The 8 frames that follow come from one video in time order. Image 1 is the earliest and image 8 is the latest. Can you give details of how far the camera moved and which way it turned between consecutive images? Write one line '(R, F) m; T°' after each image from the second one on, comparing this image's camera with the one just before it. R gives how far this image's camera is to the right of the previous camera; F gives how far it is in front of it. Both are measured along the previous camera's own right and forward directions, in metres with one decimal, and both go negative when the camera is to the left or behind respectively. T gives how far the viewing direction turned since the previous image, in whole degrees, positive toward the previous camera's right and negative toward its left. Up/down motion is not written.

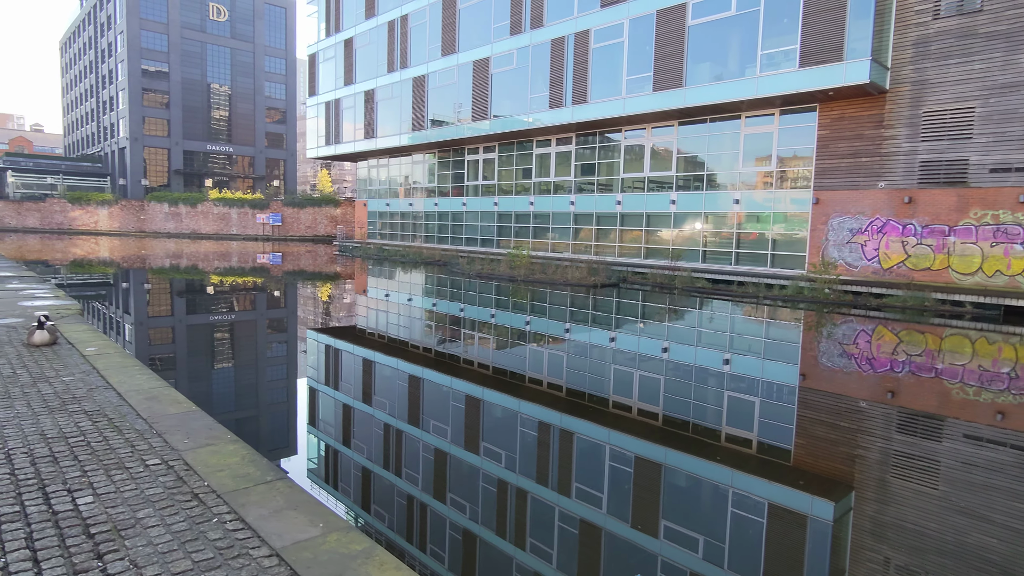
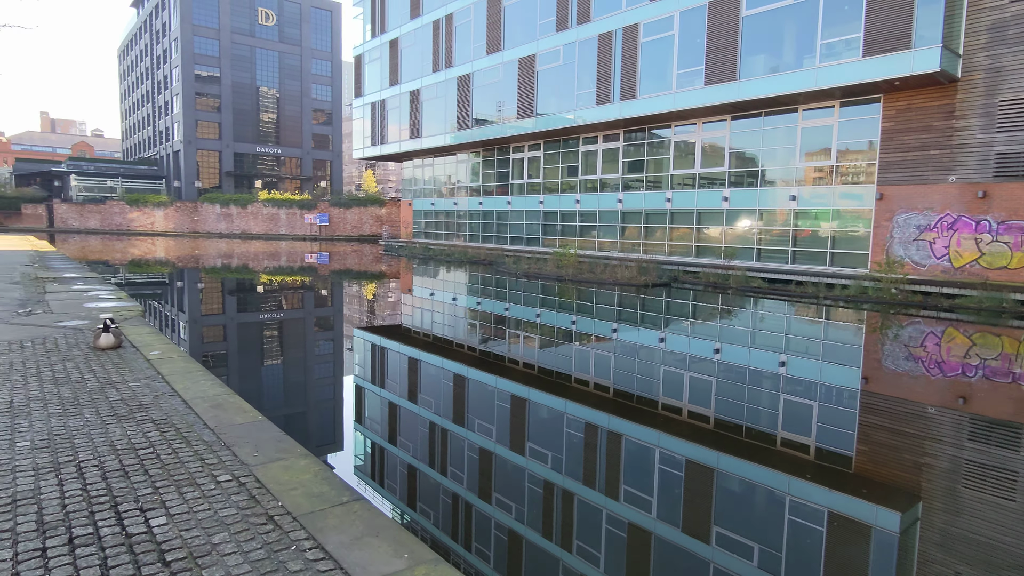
(-0.2, +0.2) m; -4°
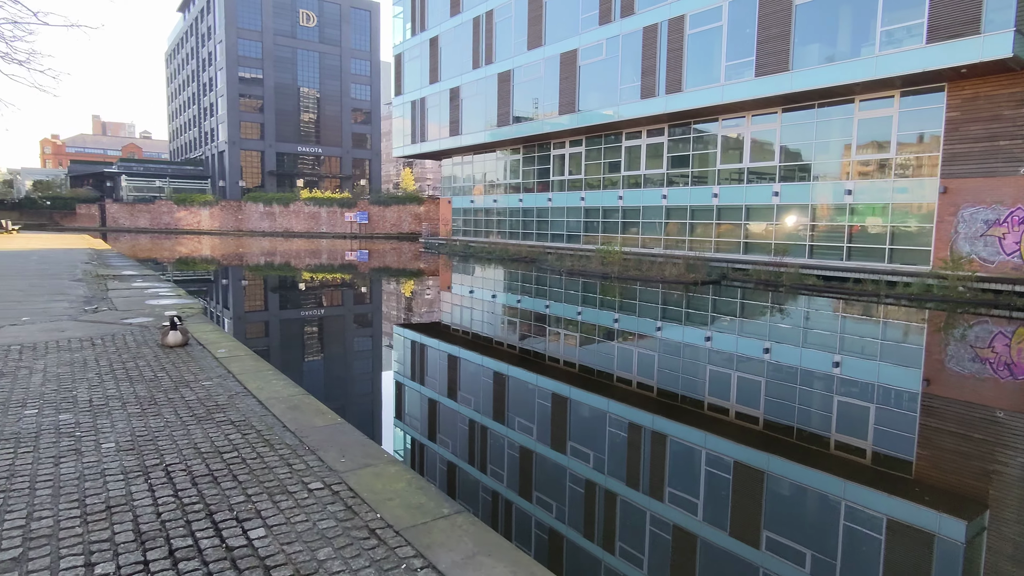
(-0.2, +0.1) m; -3°
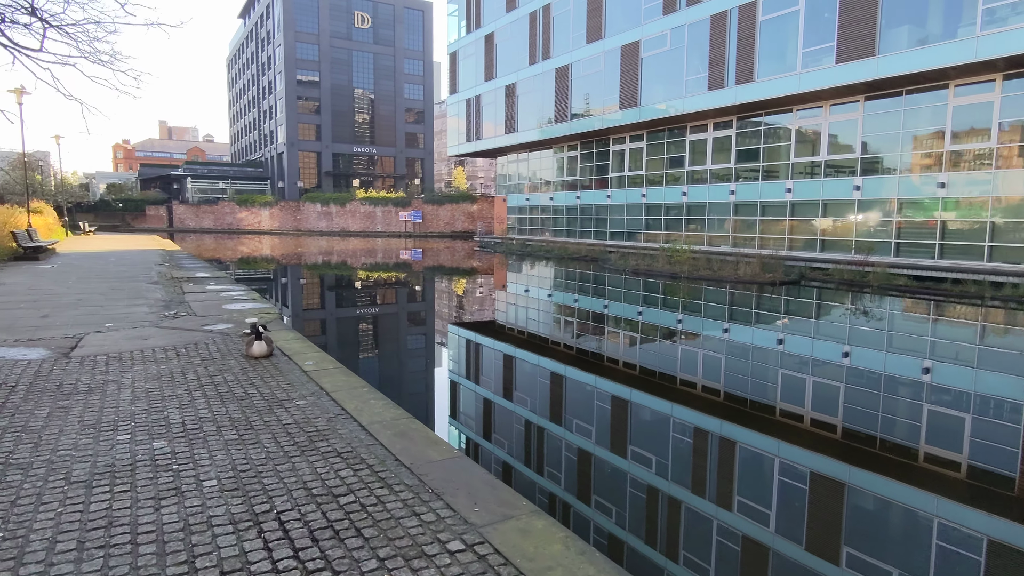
(-0.3, +0.3) m; -4°
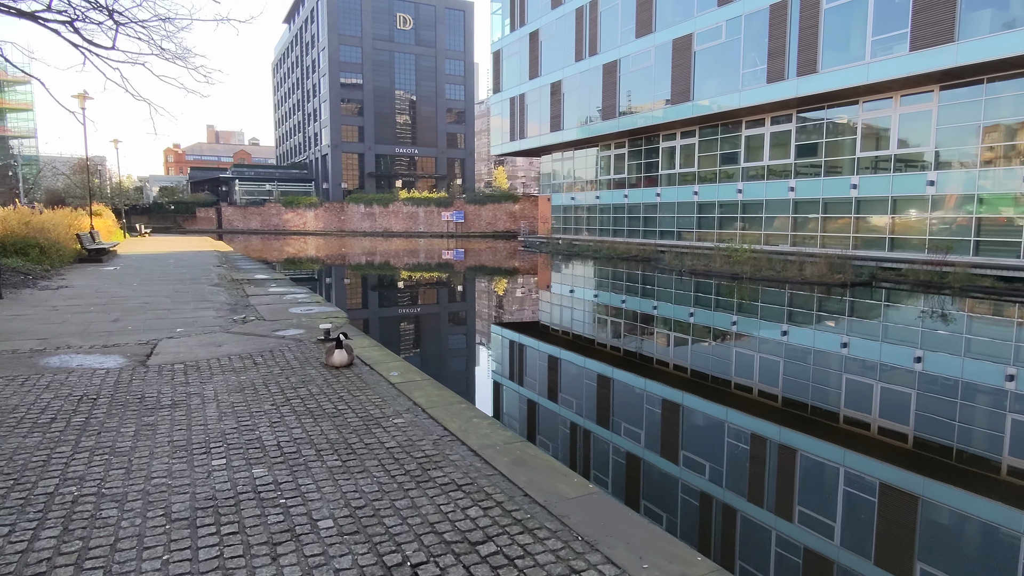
(-0.3, +0.3) m; -3°
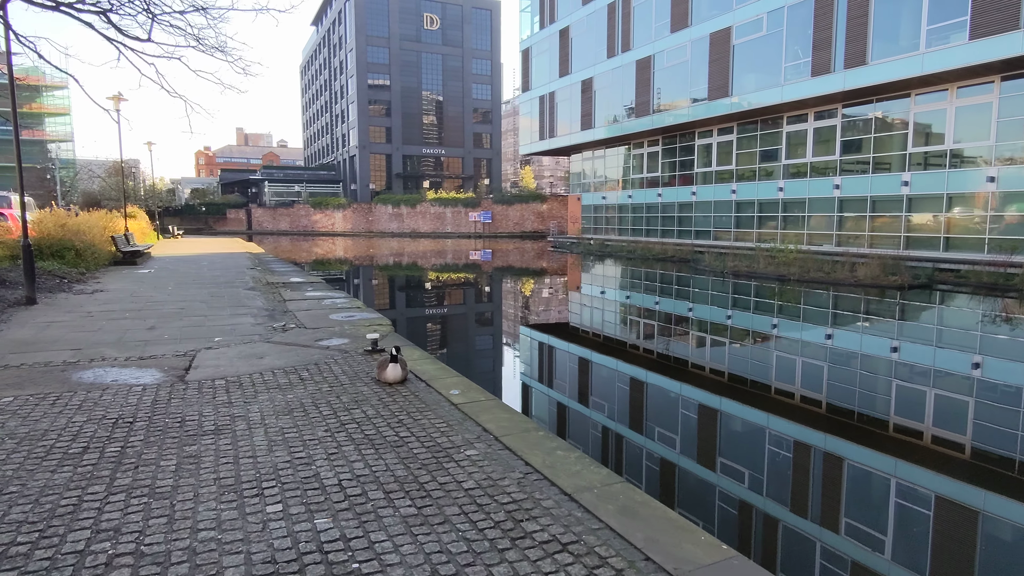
(-0.2, +0.4) m; -2°
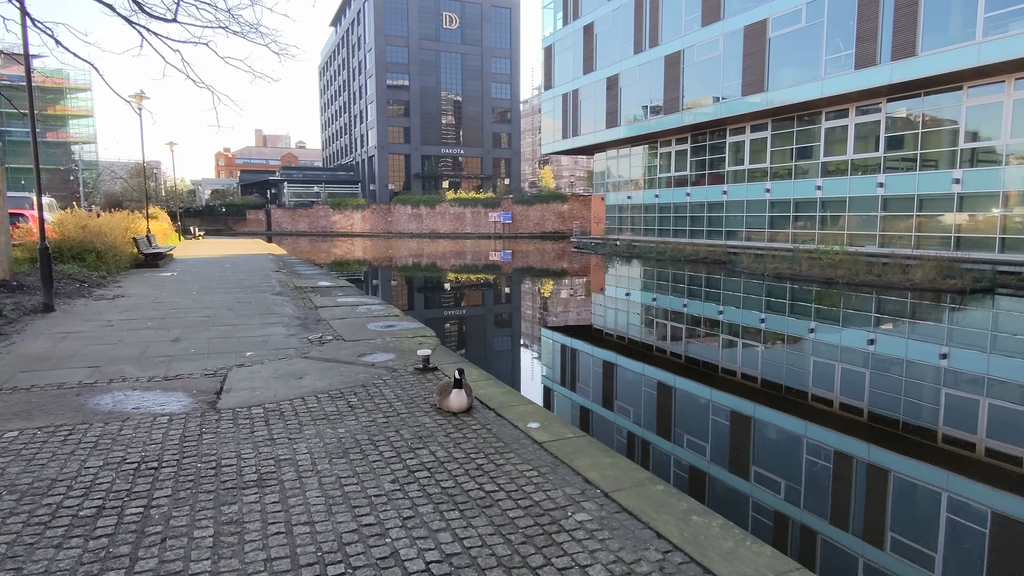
(-0.3, +0.5) m; -1°
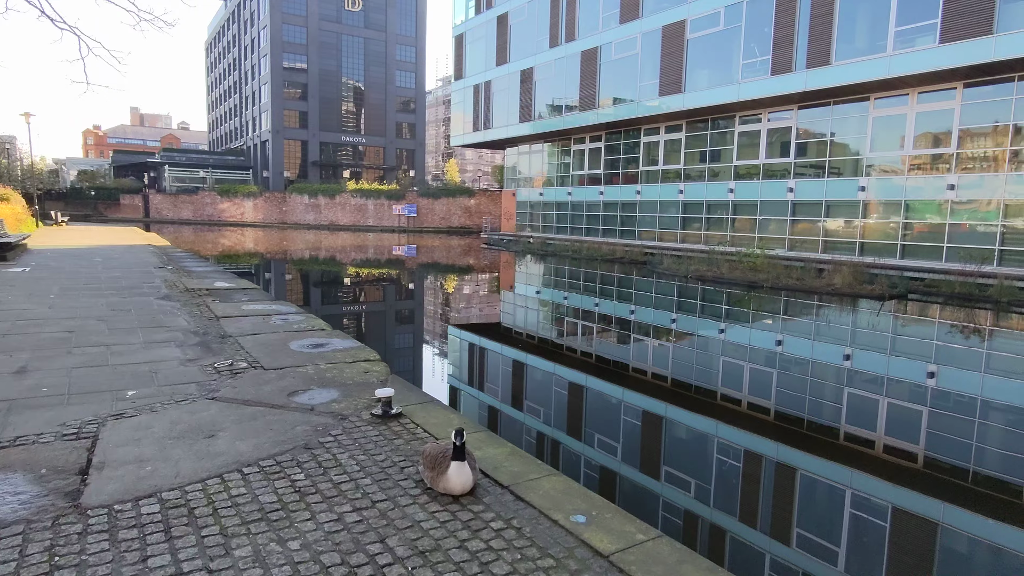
(-0.4, +0.9) m; +9°
